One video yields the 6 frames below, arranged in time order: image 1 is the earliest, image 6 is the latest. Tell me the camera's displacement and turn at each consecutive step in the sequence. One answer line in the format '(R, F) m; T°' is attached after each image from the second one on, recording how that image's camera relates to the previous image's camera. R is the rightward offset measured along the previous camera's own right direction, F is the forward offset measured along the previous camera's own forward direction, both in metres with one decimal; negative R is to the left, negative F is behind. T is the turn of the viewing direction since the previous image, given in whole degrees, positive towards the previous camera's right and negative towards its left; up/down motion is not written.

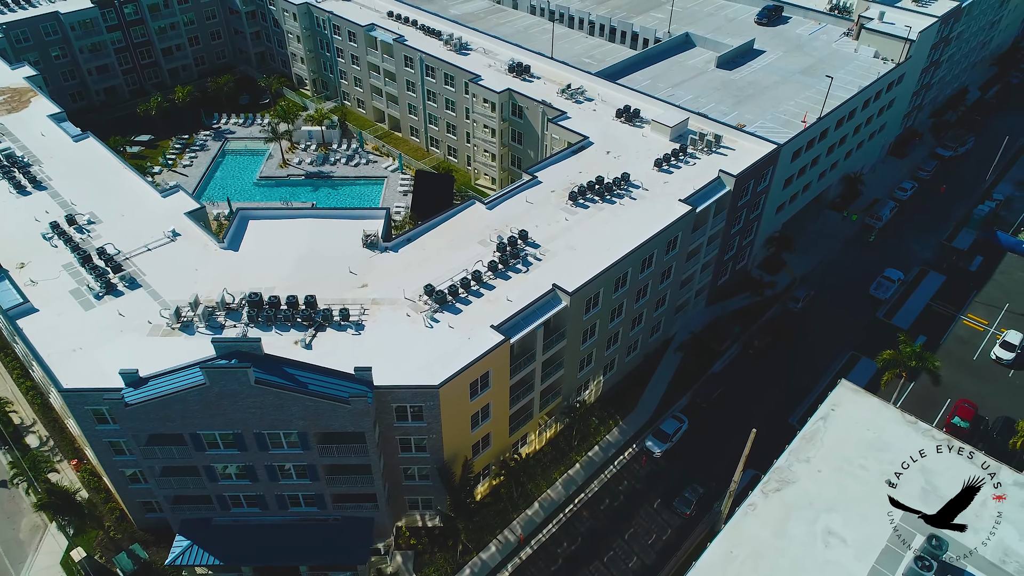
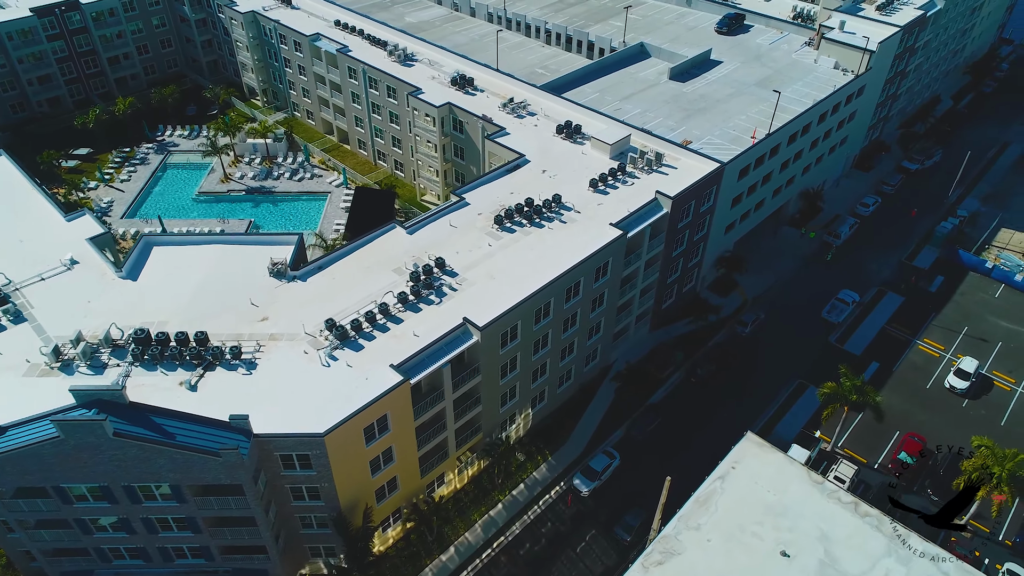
(+5.8, +2.9) m; 0°
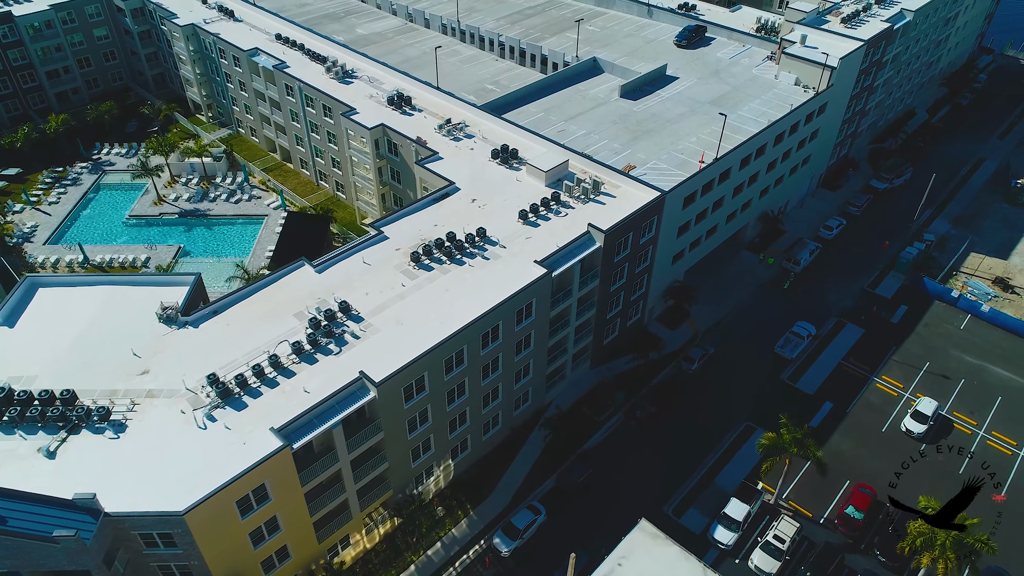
(+5.7, +3.8) m; 0°
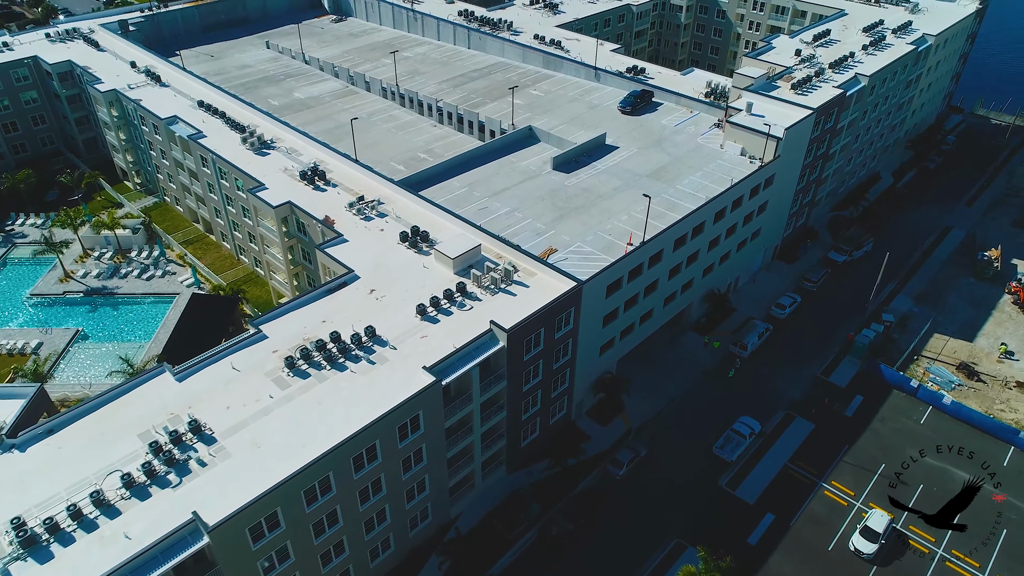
(+7.0, +5.3) m; 0°
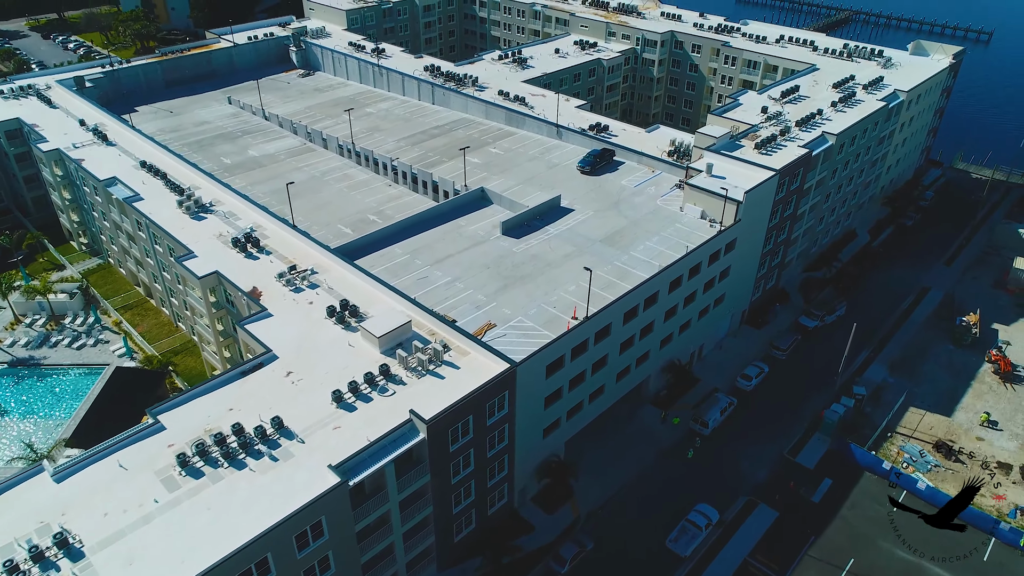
(+4.7, +3.7) m; 0°
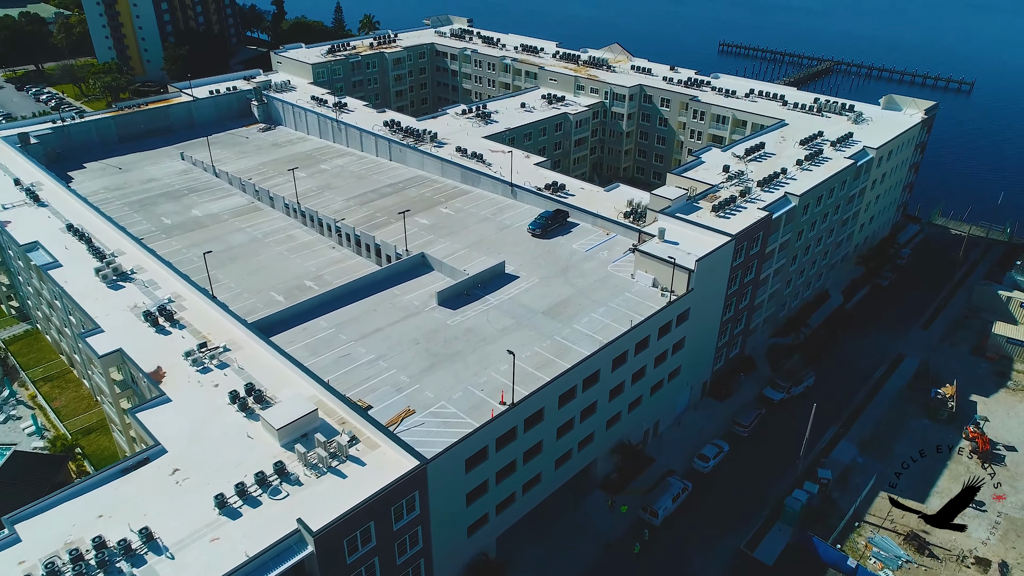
(+5.3, +4.2) m; 0°
